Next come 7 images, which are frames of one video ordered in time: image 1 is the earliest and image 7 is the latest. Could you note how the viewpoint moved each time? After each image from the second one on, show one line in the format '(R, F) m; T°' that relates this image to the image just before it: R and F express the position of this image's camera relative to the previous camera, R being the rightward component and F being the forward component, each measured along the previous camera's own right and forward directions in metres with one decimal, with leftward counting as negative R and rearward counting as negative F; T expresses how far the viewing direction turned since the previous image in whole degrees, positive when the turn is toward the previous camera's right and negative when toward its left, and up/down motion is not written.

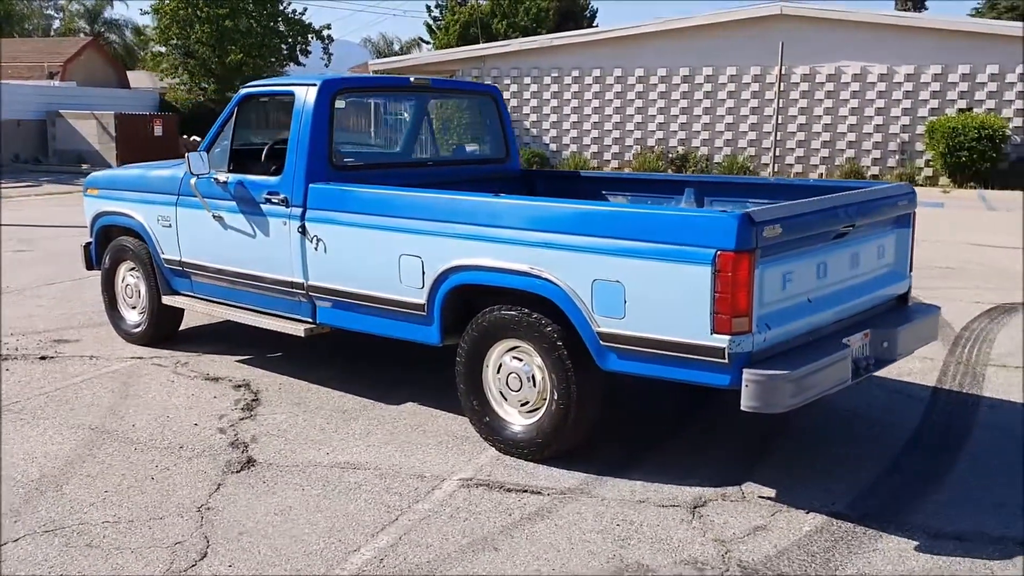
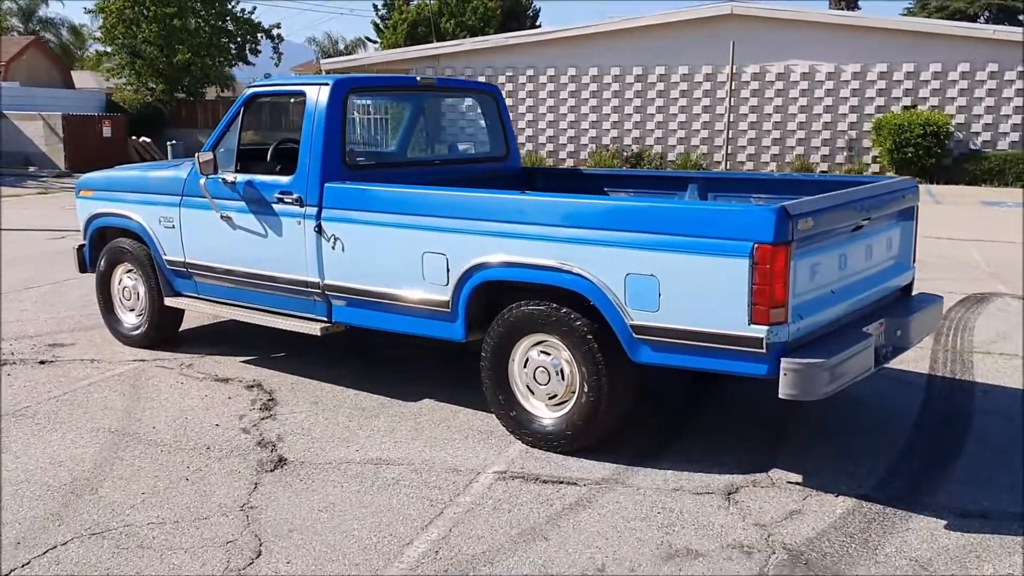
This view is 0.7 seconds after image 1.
(-0.4, -0.1) m; +3°
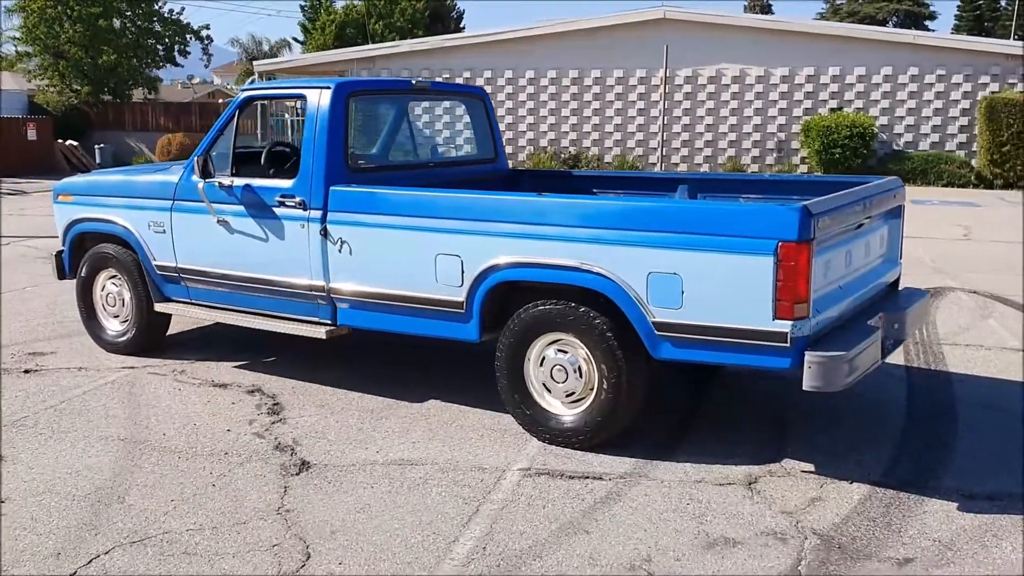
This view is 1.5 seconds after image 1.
(-0.5, -0.1) m; +4°
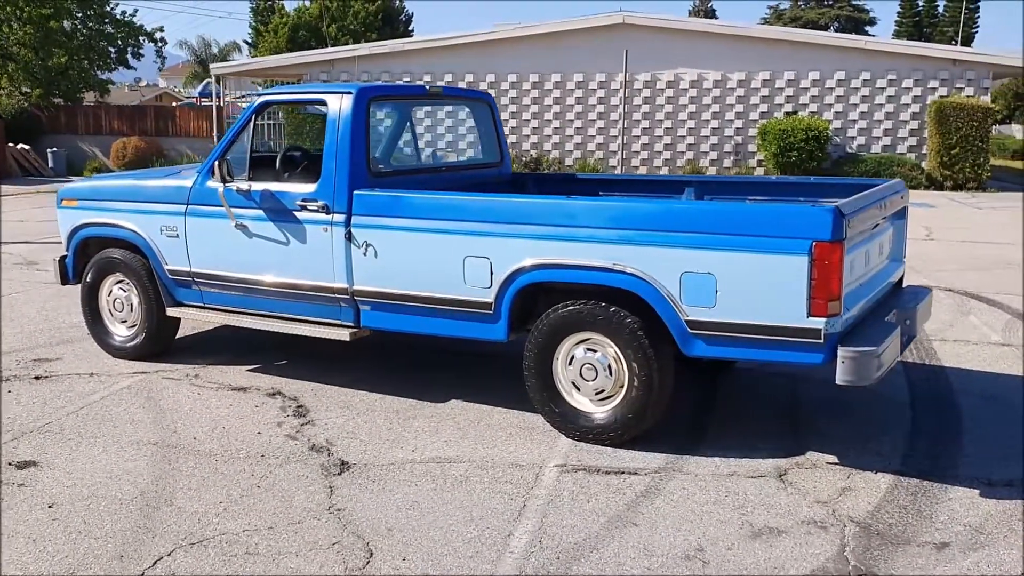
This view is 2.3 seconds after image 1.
(-0.4, -0.1) m; +3°
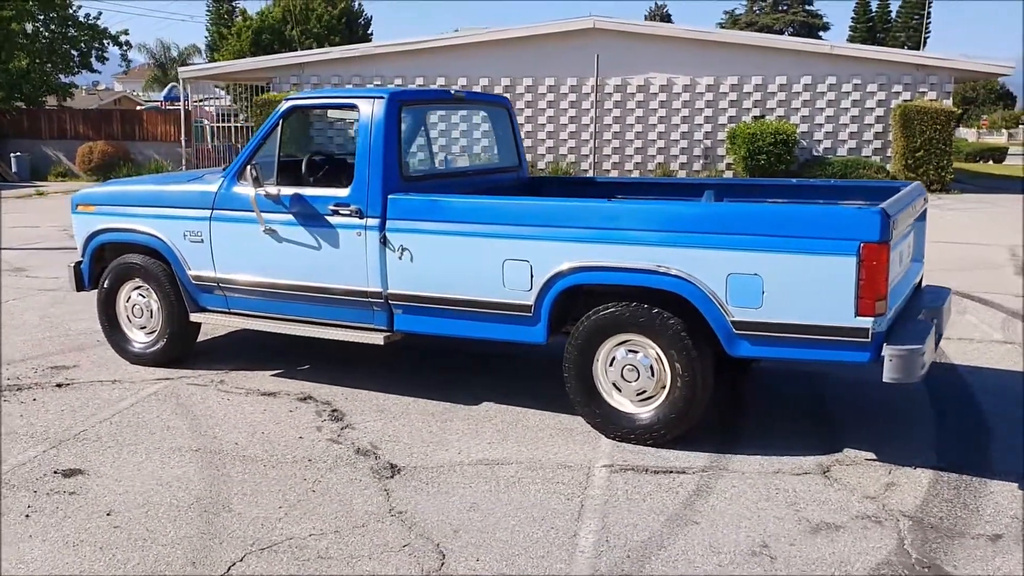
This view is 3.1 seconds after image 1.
(-0.4, 0.0) m; +2°
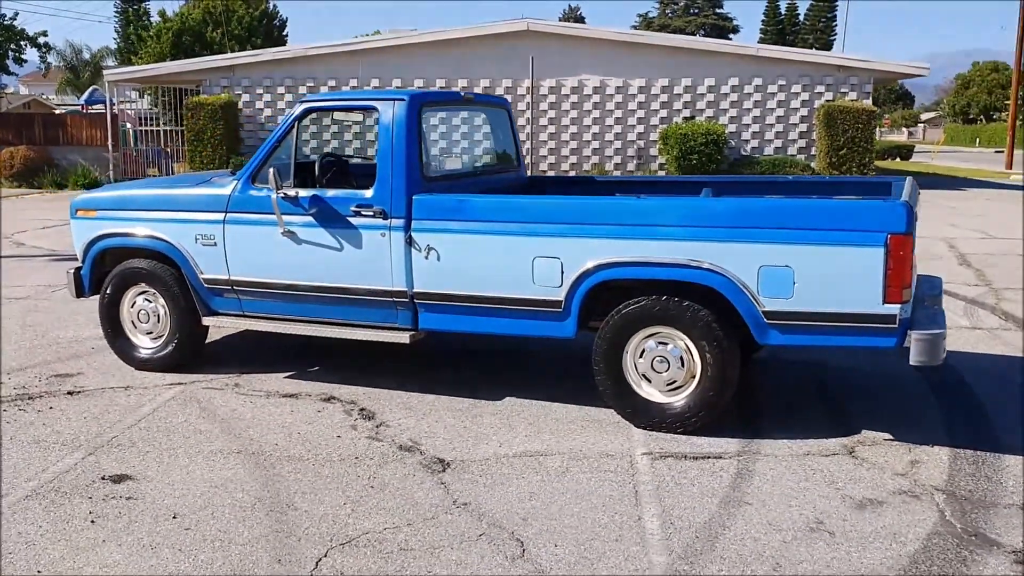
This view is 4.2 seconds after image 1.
(-0.6, -0.1) m; +5°
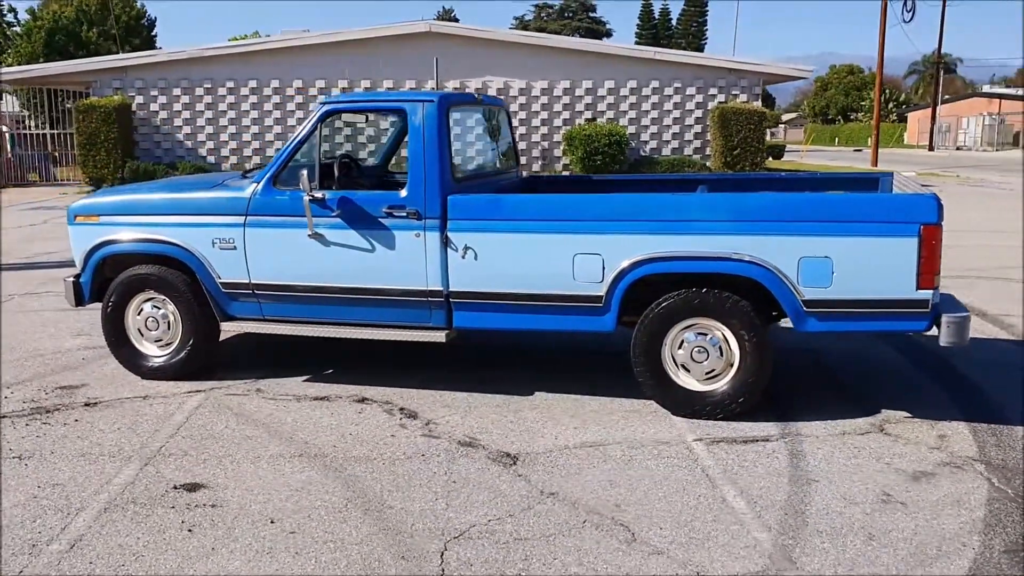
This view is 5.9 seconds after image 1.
(-0.9, -0.1) m; +7°
